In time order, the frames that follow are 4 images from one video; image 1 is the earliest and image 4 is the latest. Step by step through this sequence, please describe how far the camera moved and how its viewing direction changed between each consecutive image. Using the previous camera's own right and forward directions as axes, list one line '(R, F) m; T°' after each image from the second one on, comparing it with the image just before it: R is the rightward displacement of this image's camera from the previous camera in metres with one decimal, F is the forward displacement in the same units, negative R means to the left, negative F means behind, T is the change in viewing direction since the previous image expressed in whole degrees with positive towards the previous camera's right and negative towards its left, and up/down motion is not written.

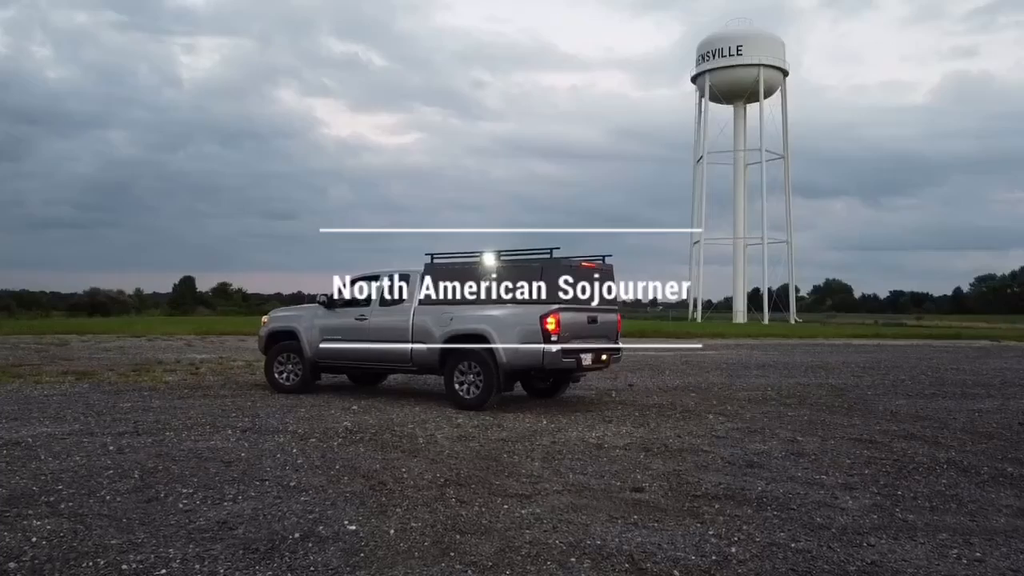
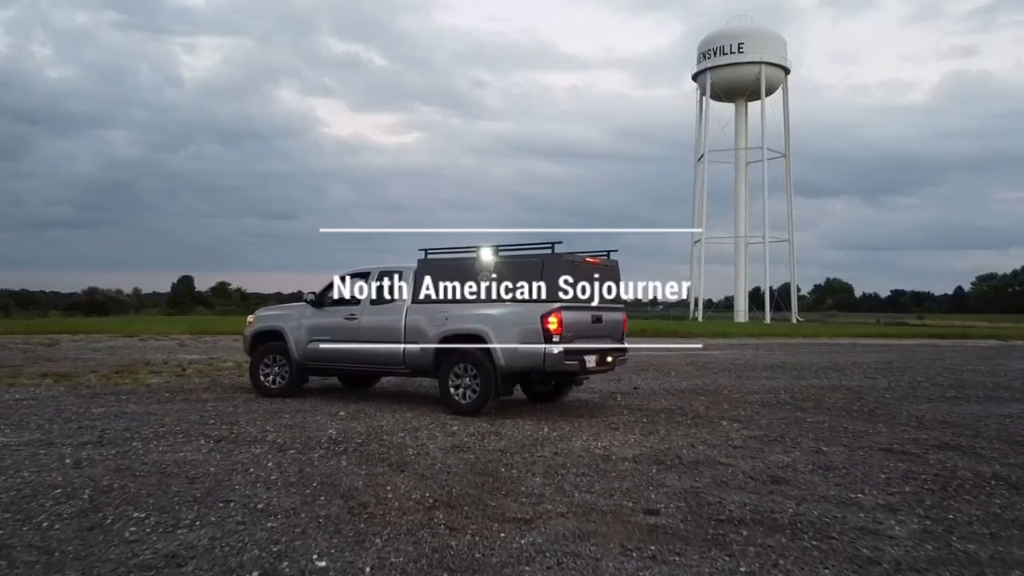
(0.0, +0.8) m; 0°
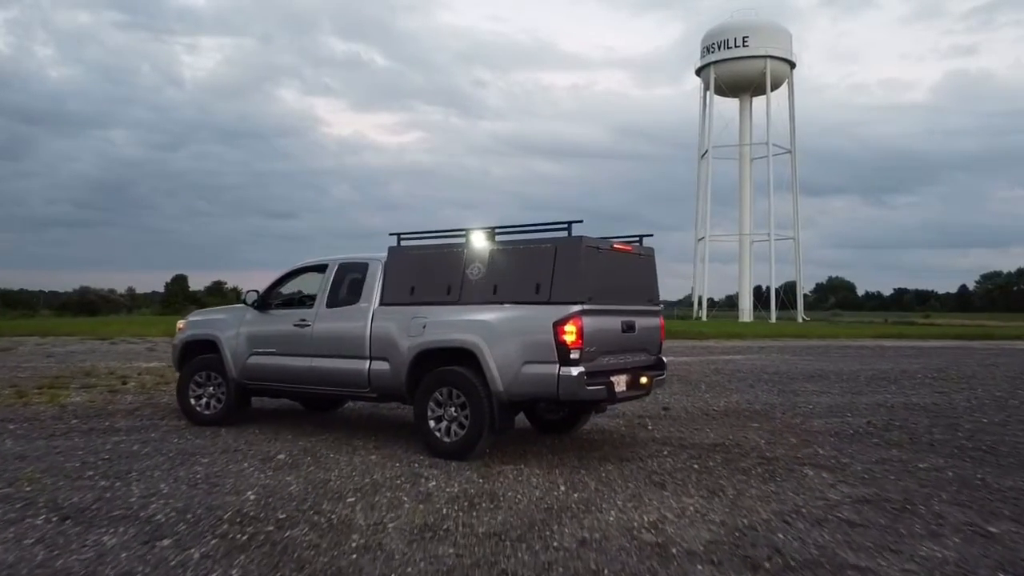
(0.0, +2.9) m; 0°
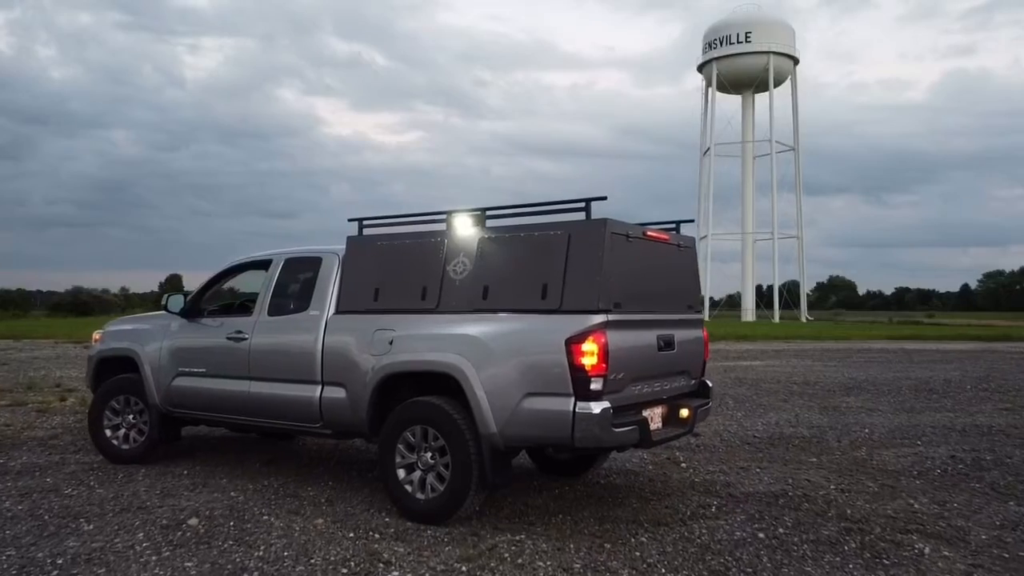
(0.0, +2.1) m; 0°
